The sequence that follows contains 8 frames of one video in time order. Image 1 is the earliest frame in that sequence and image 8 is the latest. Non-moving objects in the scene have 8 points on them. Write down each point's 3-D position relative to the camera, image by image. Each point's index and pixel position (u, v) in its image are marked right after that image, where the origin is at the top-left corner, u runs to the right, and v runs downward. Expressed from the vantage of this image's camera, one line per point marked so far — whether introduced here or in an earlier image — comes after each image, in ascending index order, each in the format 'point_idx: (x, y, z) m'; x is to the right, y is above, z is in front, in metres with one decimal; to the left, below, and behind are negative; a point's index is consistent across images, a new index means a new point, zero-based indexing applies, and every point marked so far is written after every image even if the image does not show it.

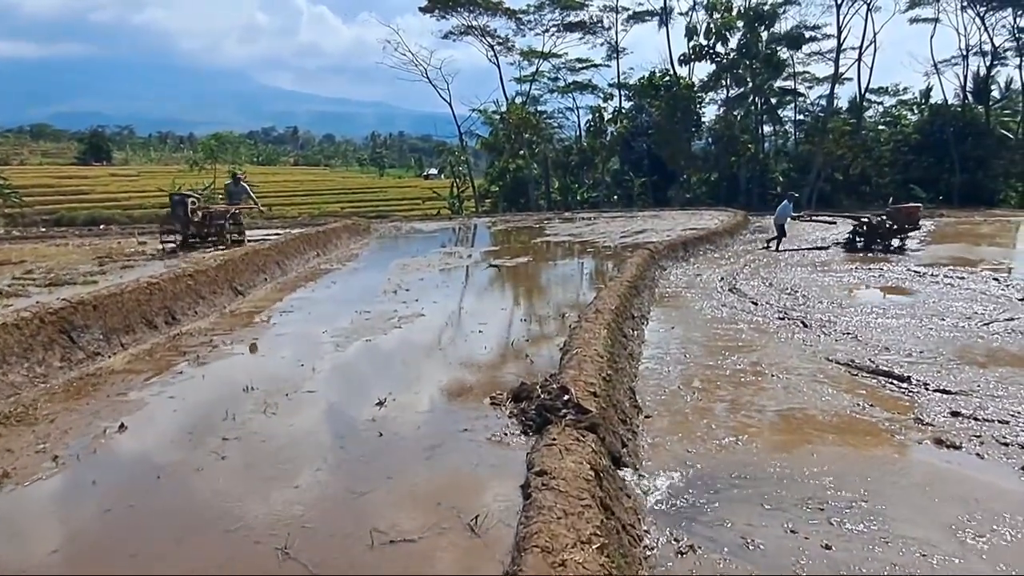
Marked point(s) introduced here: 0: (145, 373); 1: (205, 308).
0: (-4.2, -1.0, +8.4) m
1: (-4.9, -0.3, +11.8) m
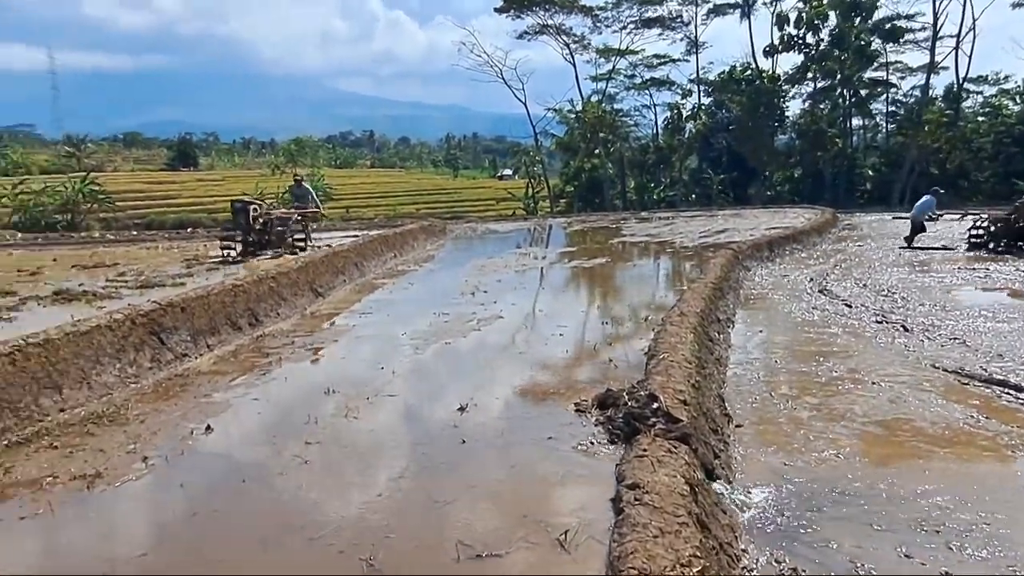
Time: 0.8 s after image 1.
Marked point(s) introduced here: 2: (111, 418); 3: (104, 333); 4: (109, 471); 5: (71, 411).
0: (-3.2, -1.0, +8.5) m
1: (-3.6, -0.4, +12.0) m
2: (-3.7, -1.2, +6.9) m
3: (-4.4, -0.5, +8.1) m
4: (-3.1, -1.4, +5.7) m
5: (-4.2, -1.2, +7.0) m
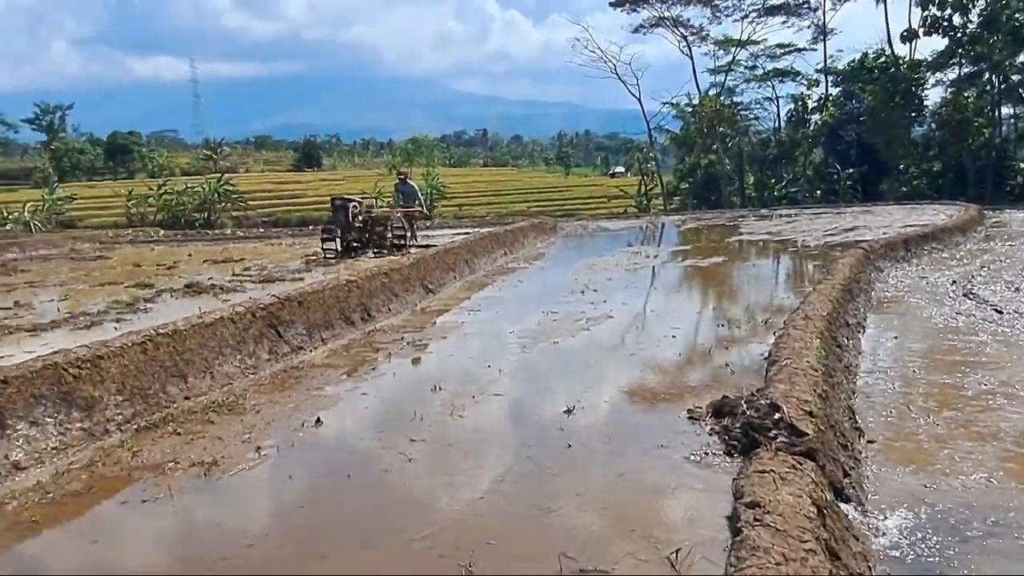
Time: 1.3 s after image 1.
0: (-2.0, -0.9, +8.7) m
1: (-1.9, -0.3, +12.2) m
2: (-2.7, -1.2, +7.1) m
3: (-3.2, -0.4, +8.5) m
4: (-2.3, -1.4, +5.8) m
5: (-3.1, -1.1, +7.4) m
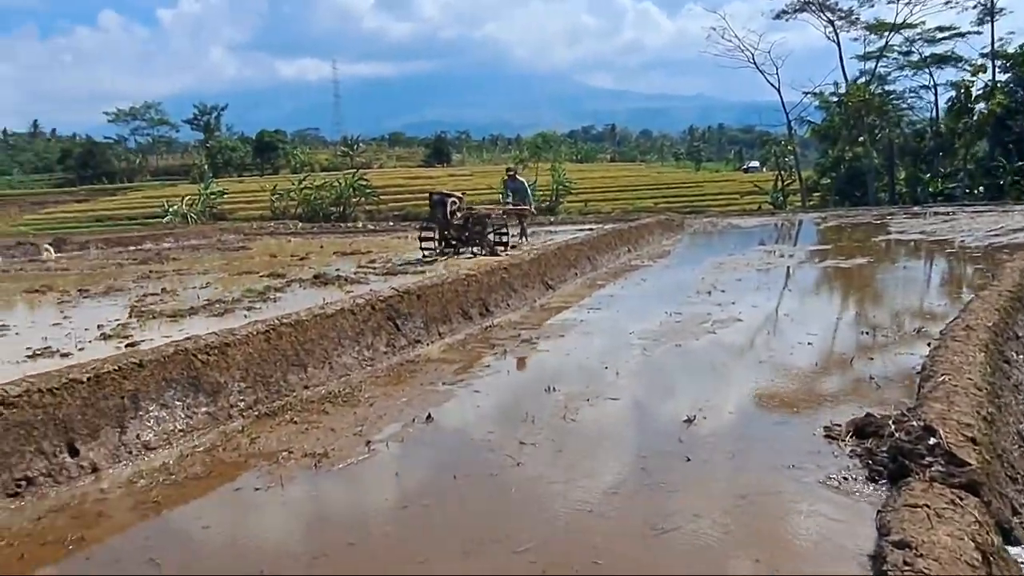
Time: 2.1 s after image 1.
0: (-0.6, -0.9, +8.6) m
1: (+0.1, -0.2, +12.0) m
2: (-1.6, -1.1, +7.2) m
3: (-1.9, -0.3, +8.6) m
4: (-1.4, -1.3, +5.9) m
5: (-2.0, -1.0, +7.5) m
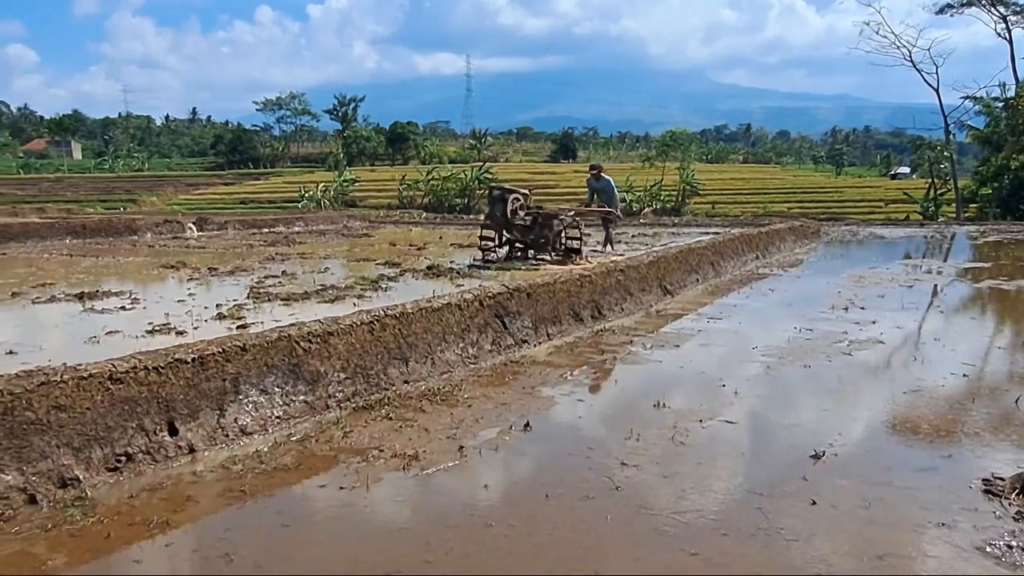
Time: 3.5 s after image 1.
0: (+0.6, -0.9, +8.2) m
1: (+1.8, -0.3, +11.4) m
2: (-0.6, -1.0, +7.0) m
3: (-0.7, -0.3, +8.4) m
4: (-0.7, -1.3, +5.6) m
5: (-1.0, -0.9, +7.3) m
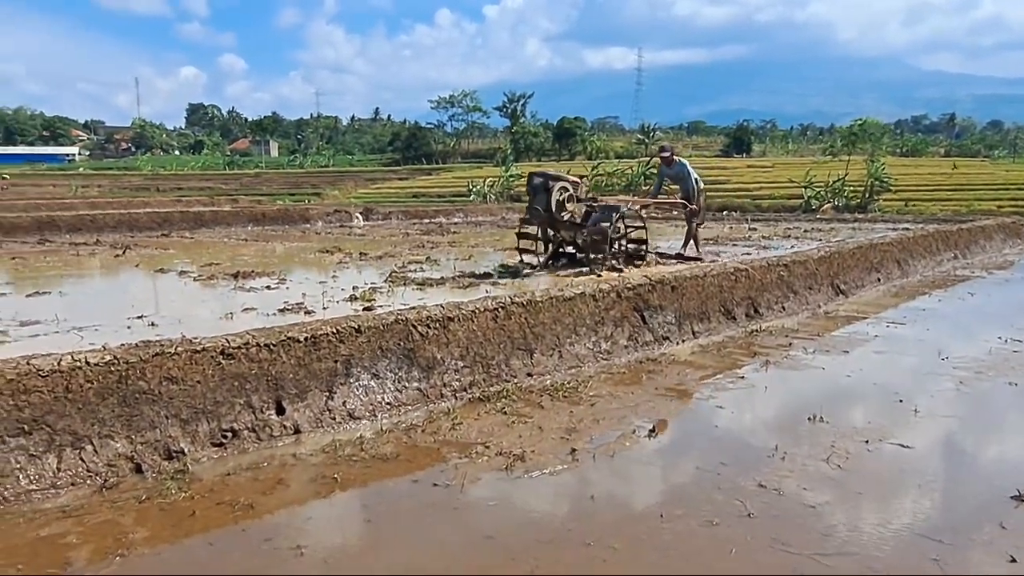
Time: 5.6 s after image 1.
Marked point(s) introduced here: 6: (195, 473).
0: (+1.9, -0.8, +7.4) m
1: (+3.9, -0.2, +10.2) m
2: (+0.5, -0.9, +6.4) m
3: (+0.8, -0.2, +7.8) m
4: (+0.1, -1.1, +5.1) m
5: (+0.2, -0.8, +6.8) m
6: (-2.0, -1.2, +4.7) m
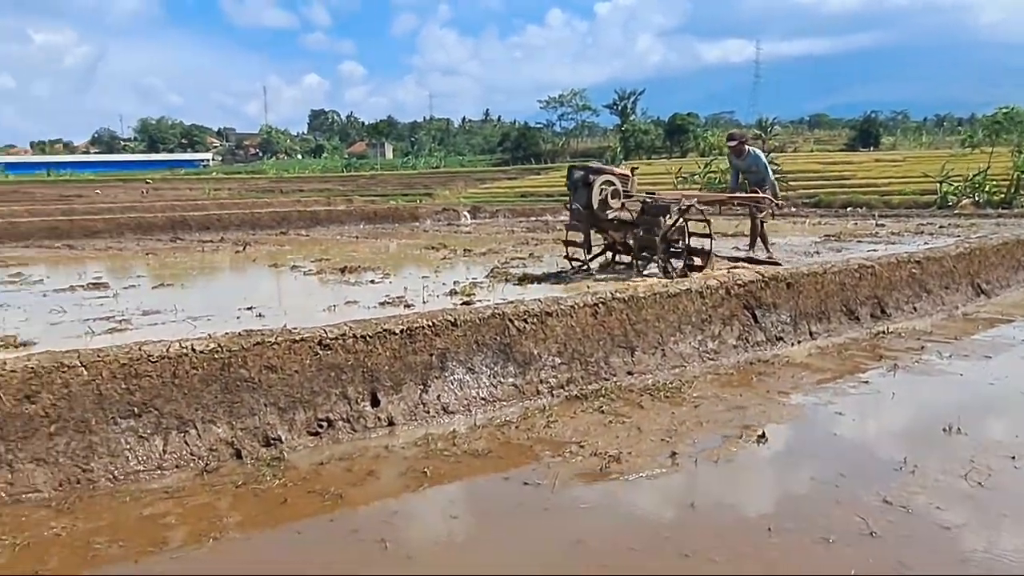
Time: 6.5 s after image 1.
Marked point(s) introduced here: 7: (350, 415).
0: (+2.8, -0.8, +6.8) m
1: (+5.2, -0.2, +9.3) m
2: (+1.3, -0.9, +6.1) m
3: (+1.8, -0.1, +7.4) m
4: (+0.8, -1.1, +4.8) m
5: (+1.1, -0.8, +6.5) m
6: (-1.4, -1.1, +4.8) m
7: (-1.1, -0.9, +5.2) m
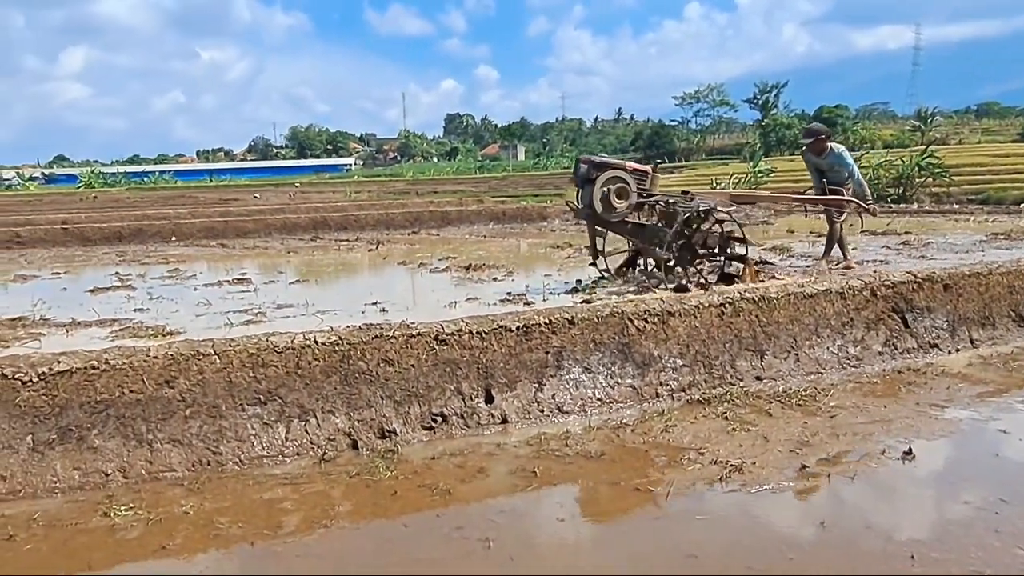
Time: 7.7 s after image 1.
0: (+3.9, -0.8, +6.1) m
1: (+6.7, -0.3, +8.2) m
2: (+2.2, -0.9, +5.6) m
3: (+2.9, -0.1, +6.8) m
4: (+1.5, -1.1, +4.5) m
5: (+2.1, -0.8, +6.1) m
6: (-0.7, -1.1, +4.8) m
7: (-0.3, -0.9, +5.2) m
